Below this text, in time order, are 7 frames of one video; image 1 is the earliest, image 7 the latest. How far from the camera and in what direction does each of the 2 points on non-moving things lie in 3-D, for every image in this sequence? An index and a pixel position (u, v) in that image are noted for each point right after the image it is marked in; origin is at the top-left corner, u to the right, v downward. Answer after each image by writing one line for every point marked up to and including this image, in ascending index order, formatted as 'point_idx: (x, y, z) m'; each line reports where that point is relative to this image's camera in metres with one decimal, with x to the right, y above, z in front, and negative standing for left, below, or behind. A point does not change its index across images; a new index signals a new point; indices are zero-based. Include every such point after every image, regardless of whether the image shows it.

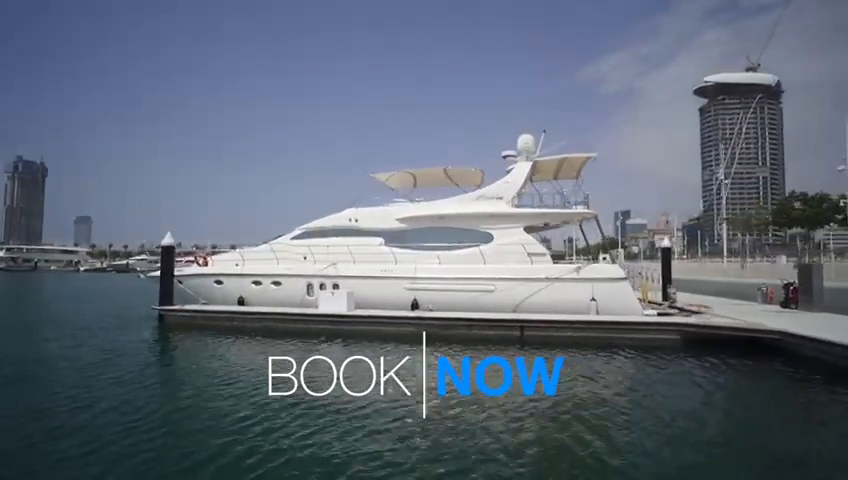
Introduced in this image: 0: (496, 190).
0: (+2.4, +1.6, +16.0) m
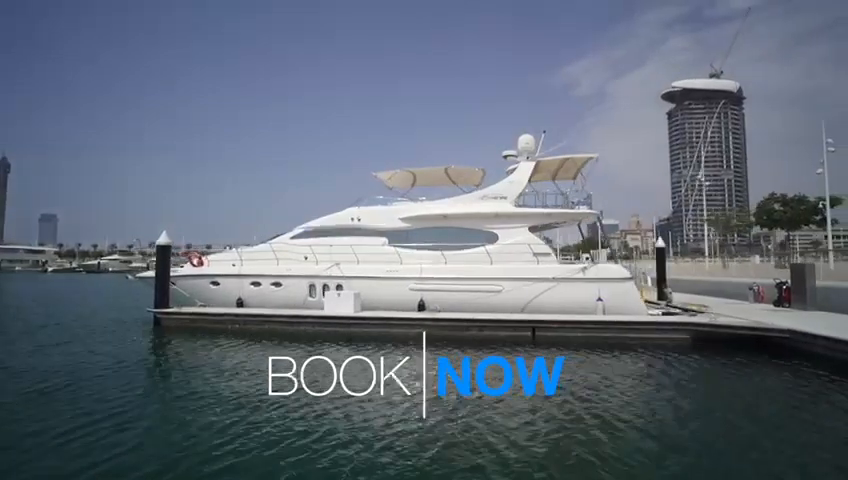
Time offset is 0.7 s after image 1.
0: (+2.5, +1.6, +16.0) m
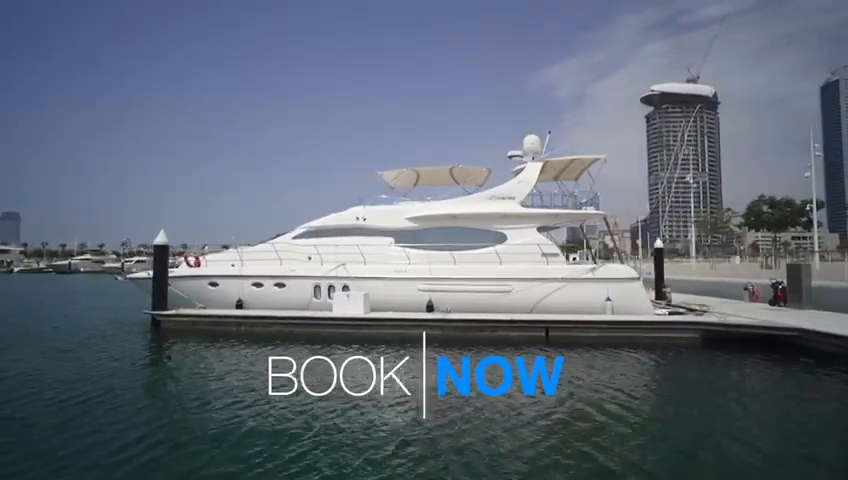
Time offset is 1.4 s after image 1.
0: (+2.7, +1.6, +15.9) m
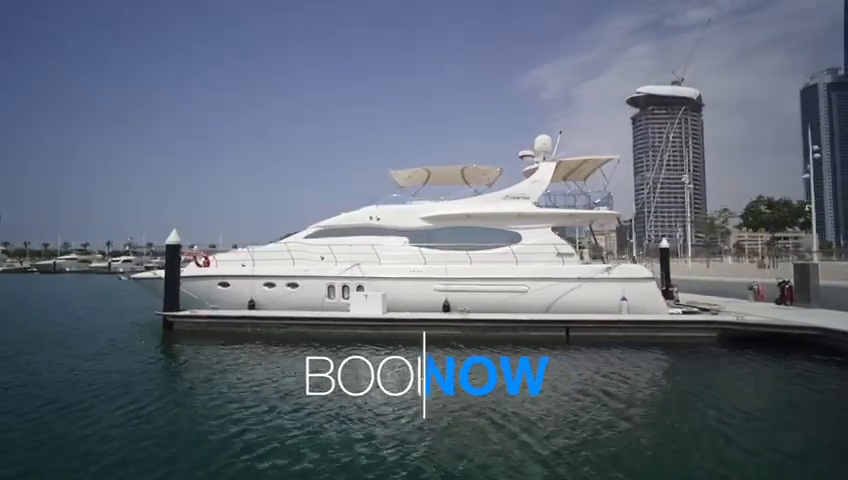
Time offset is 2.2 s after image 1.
0: (+3.1, +1.6, +15.9) m
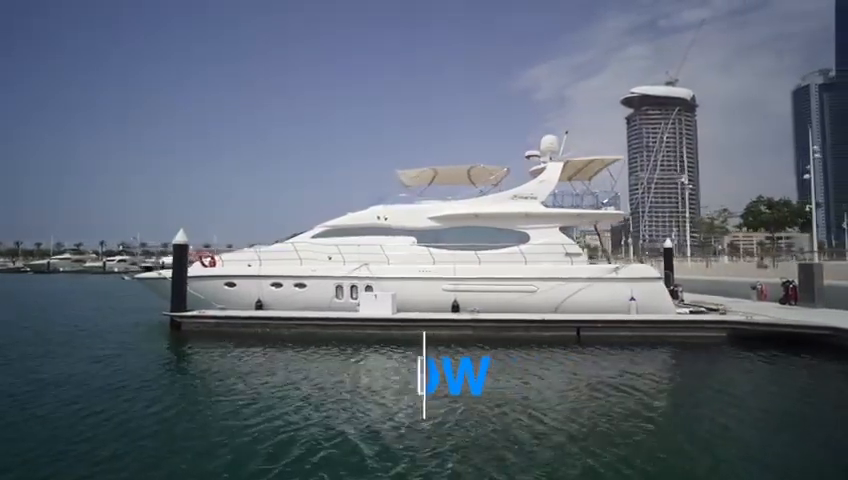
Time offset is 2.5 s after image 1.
0: (+3.4, +1.6, +15.9) m
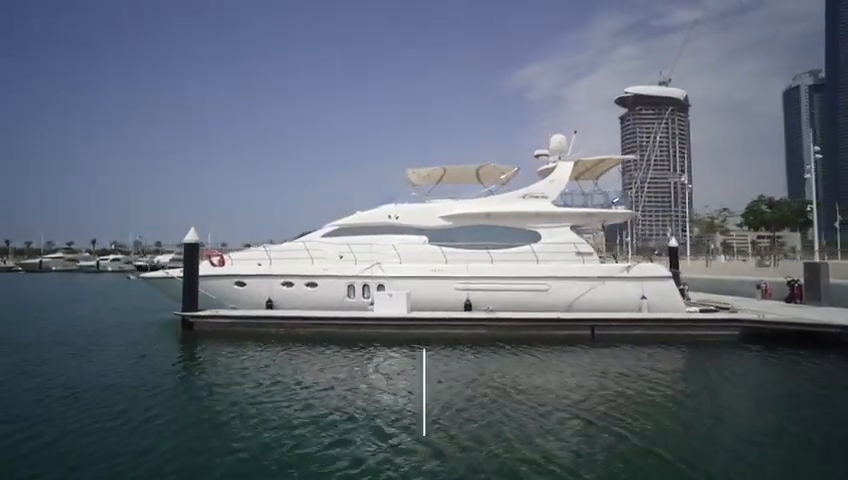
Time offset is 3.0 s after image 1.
0: (+3.7, +1.6, +16.0) m
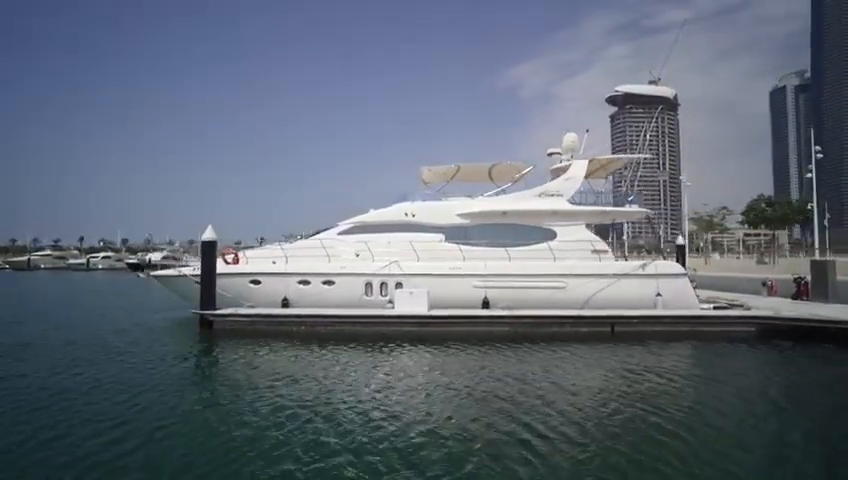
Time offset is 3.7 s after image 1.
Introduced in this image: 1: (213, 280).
0: (+4.2, +1.7, +16.0) m
1: (-6.2, -1.2, +14.7) m
